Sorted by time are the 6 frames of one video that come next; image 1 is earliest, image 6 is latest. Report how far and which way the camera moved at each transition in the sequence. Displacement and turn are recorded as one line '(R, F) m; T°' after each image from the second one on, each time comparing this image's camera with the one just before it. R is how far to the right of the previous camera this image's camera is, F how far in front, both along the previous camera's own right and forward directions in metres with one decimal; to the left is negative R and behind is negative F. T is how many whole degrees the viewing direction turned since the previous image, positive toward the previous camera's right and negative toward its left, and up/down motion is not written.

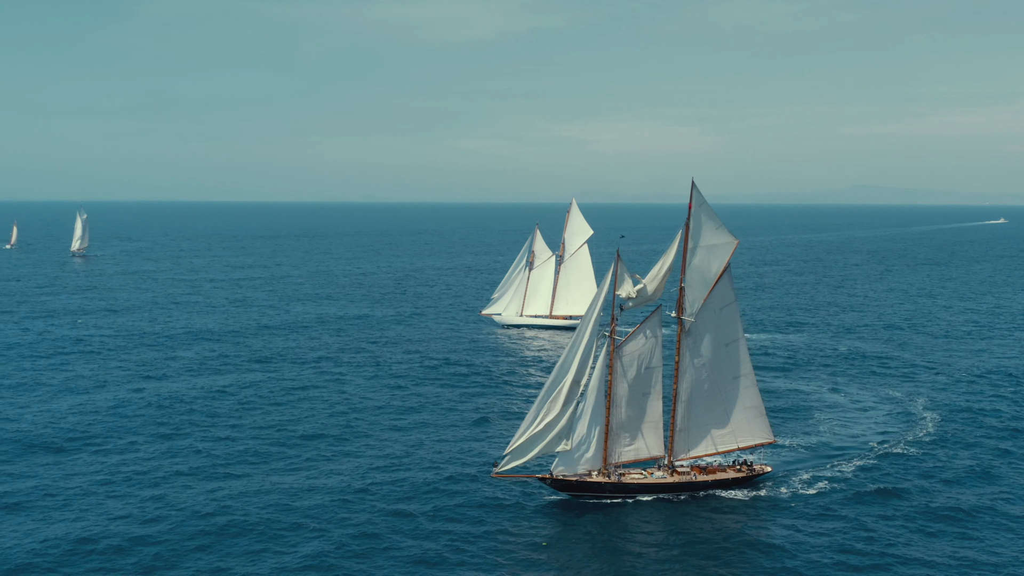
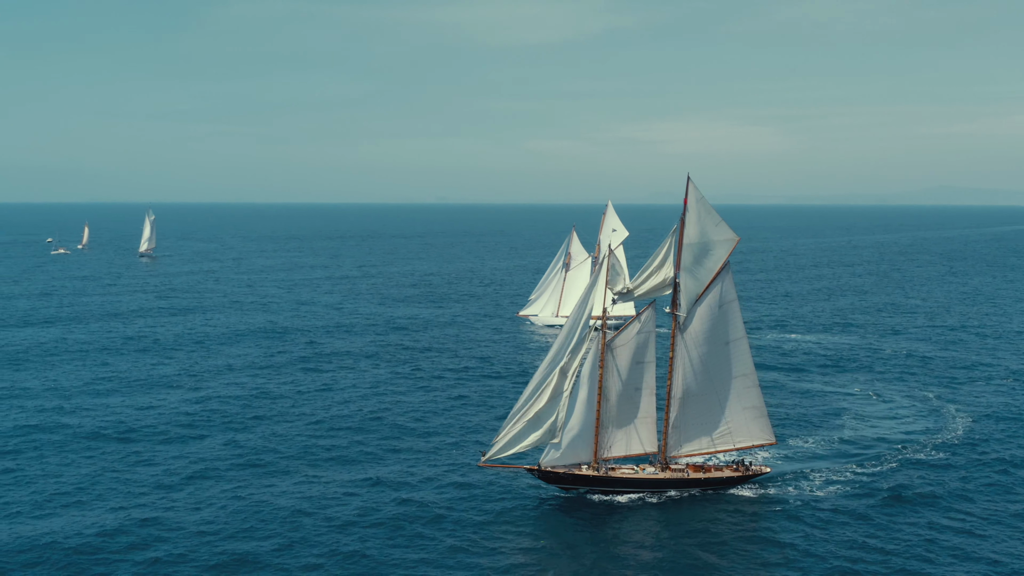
(+2.4, +0.1) m; -3°
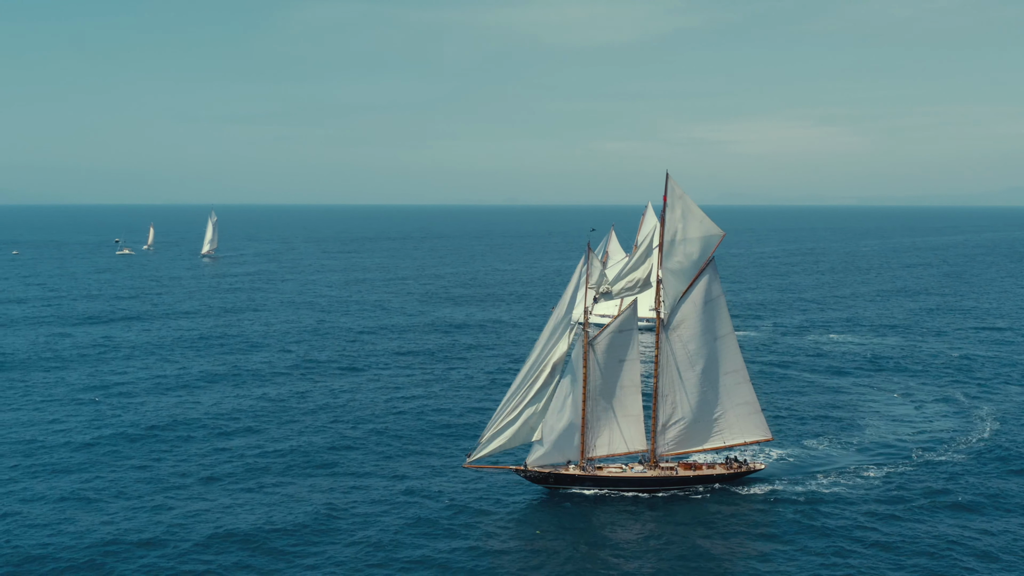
(+2.5, +0.2) m; -3°
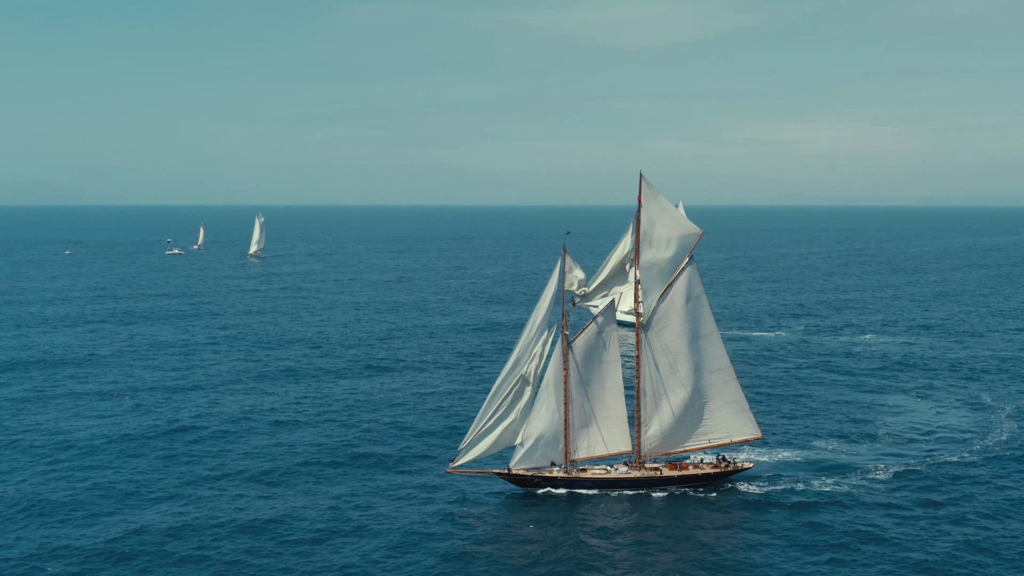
(+2.2, +0.2) m; -3°
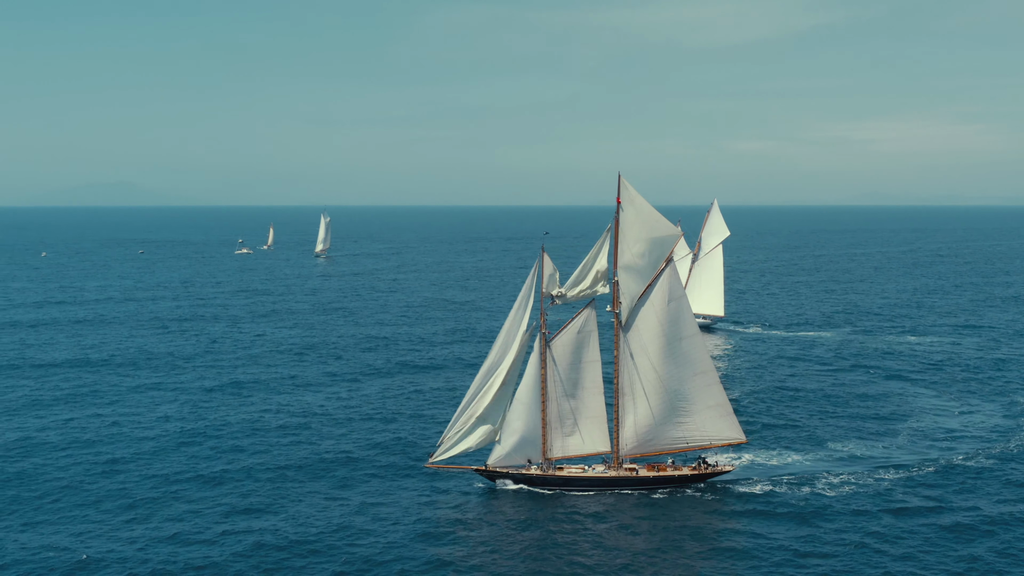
(+3.1, +0.3) m; -4°
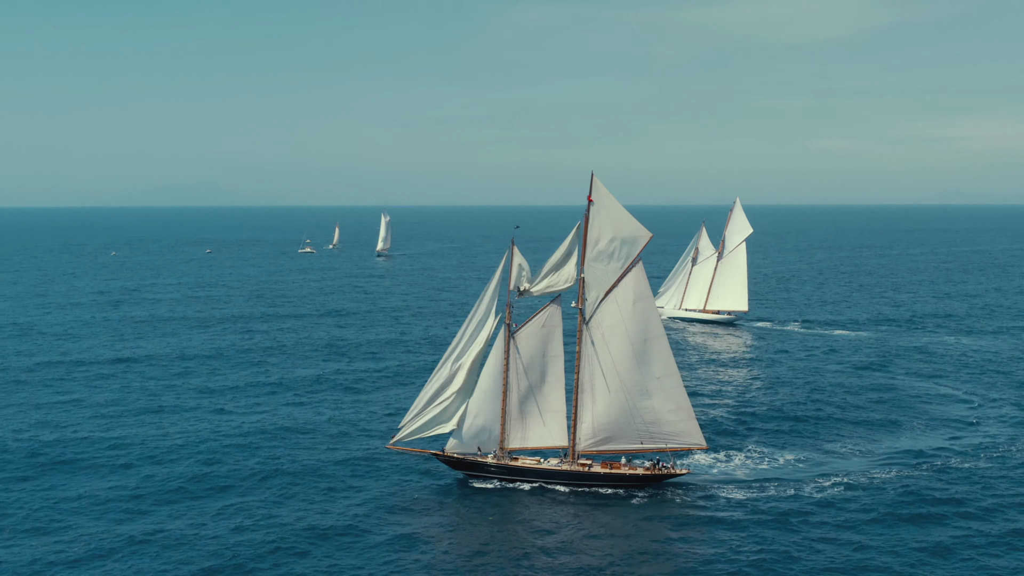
(+3.7, +0.2) m; -3°
